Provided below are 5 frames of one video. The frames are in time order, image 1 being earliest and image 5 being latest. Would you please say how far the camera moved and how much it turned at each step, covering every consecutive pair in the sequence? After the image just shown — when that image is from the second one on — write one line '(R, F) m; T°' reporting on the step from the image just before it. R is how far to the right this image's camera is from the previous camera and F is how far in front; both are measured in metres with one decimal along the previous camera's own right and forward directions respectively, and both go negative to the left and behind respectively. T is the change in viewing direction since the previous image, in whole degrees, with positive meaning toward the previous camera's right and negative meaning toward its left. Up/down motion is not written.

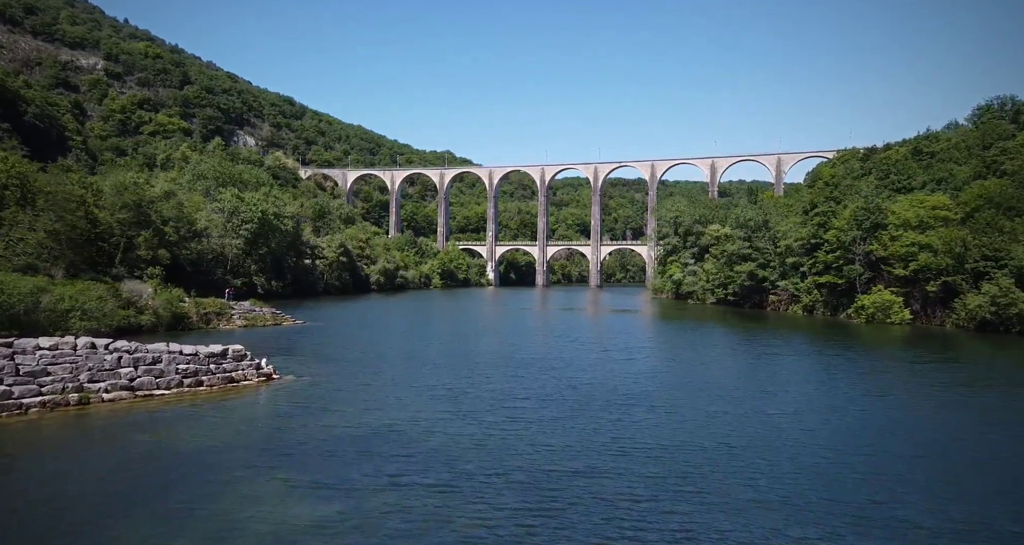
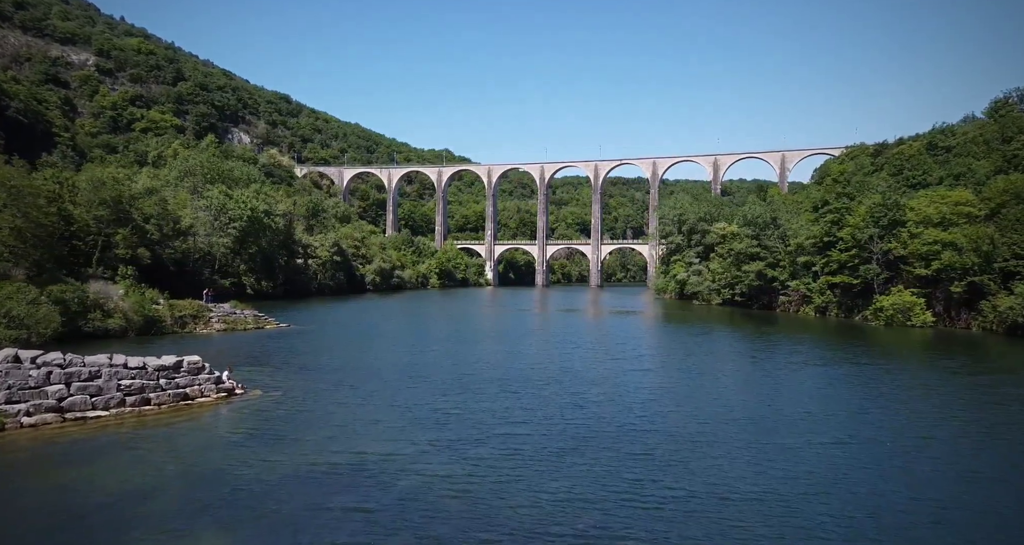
(+0.1, +2.5) m; 0°
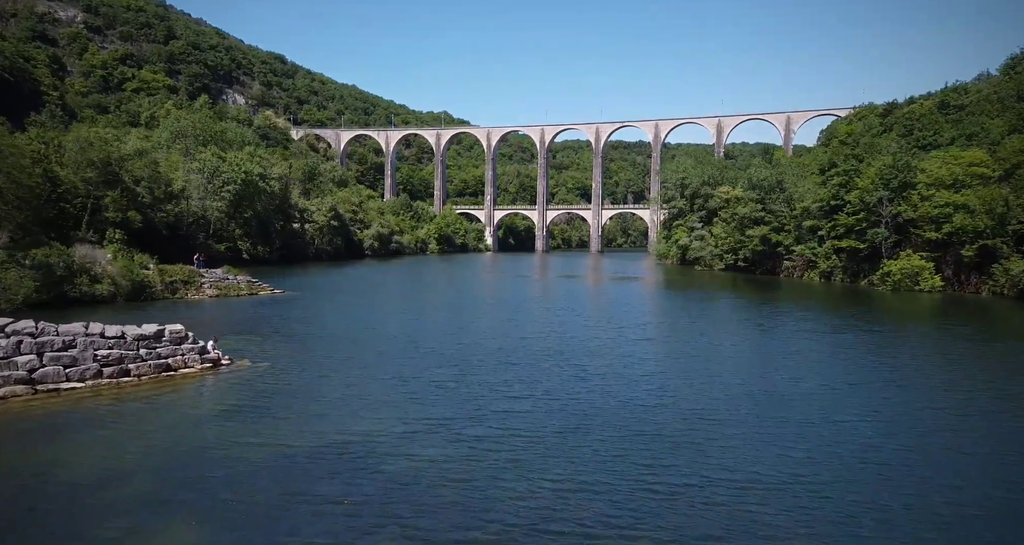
(0.0, +1.0) m; 0°
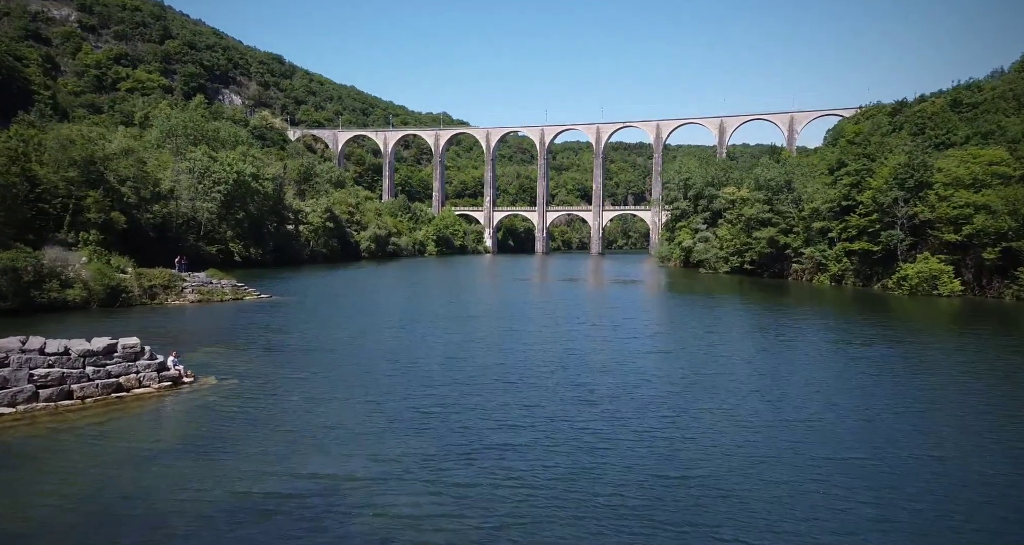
(0.0, +1.8) m; 0°
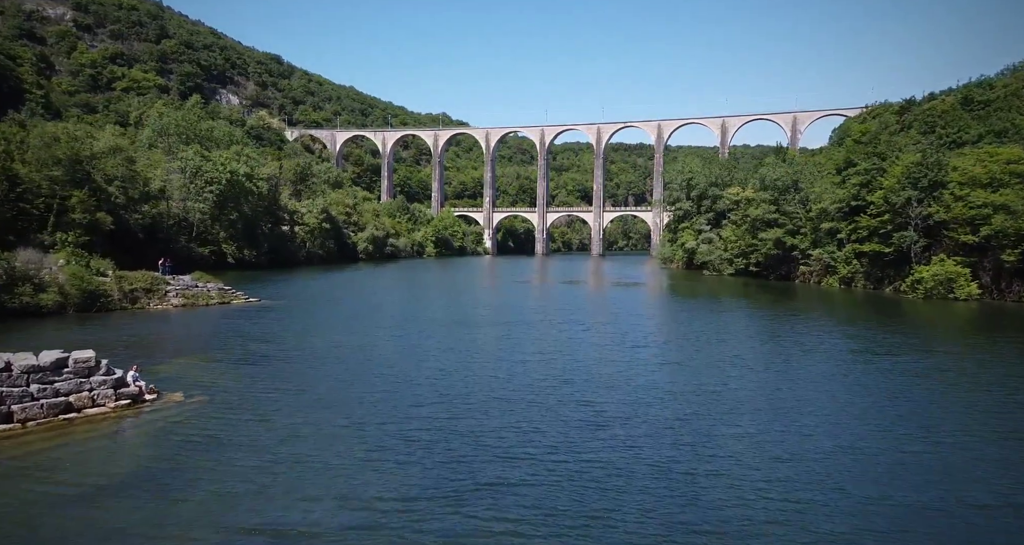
(0.0, +1.5) m; 0°
